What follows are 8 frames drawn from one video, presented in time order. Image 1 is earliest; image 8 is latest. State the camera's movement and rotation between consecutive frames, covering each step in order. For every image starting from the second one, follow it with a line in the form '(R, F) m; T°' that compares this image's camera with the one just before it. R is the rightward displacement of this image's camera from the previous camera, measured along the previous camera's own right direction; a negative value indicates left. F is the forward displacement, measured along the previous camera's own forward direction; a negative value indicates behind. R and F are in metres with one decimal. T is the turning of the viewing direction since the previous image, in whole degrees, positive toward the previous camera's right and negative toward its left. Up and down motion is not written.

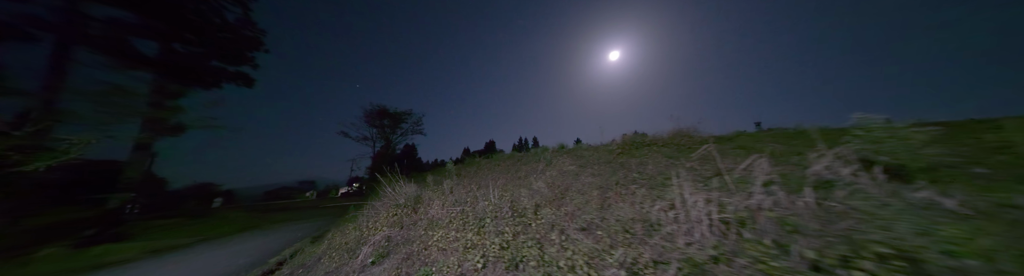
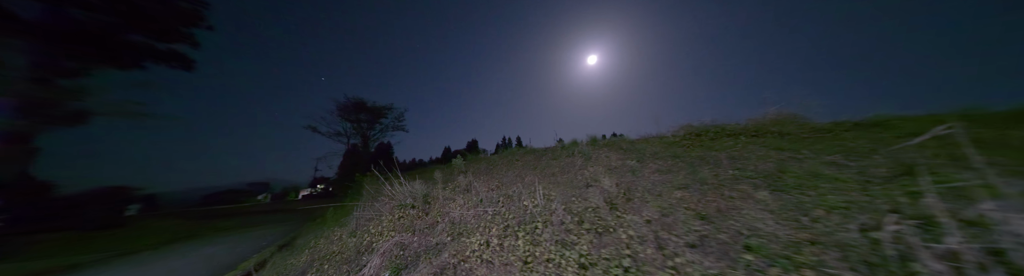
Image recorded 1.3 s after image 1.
(-1.2, +1.1) m; +5°
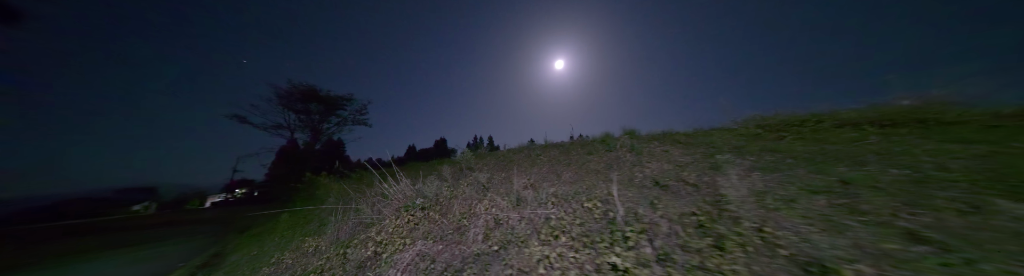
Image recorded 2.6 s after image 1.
(-1.3, +1.4) m; +8°
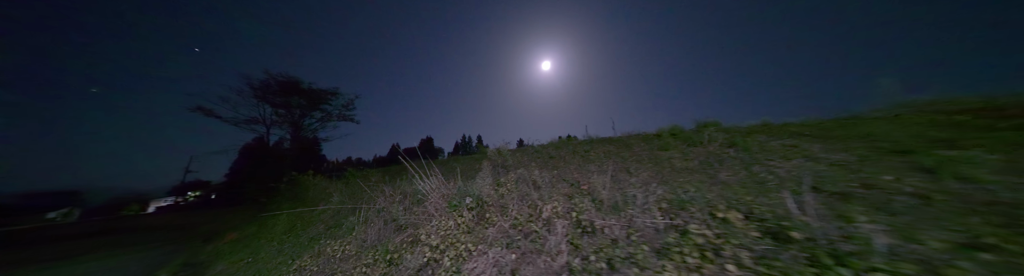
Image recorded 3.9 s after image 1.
(-1.1, +1.4) m; +3°
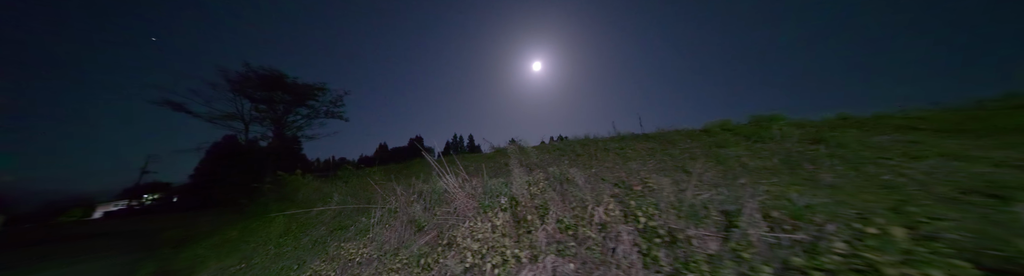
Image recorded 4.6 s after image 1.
(-0.6, +0.8) m; +2°
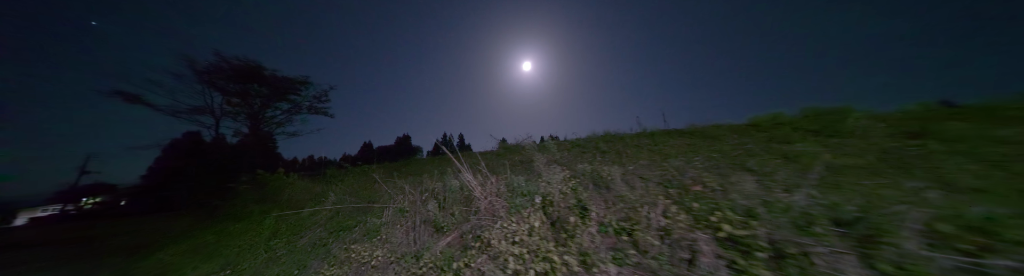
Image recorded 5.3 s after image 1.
(-0.5, +0.7) m; +2°
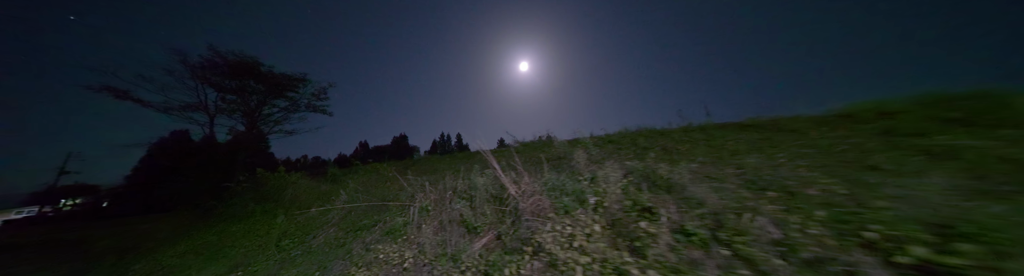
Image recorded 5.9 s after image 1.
(-0.6, +0.6) m; 0°
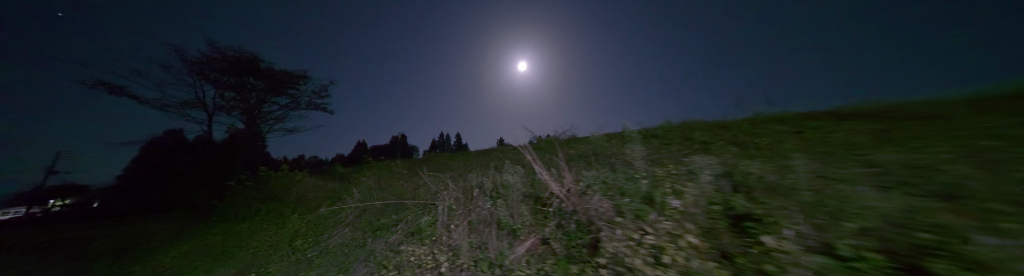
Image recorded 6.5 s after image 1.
(-0.8, +0.6) m; 0°
